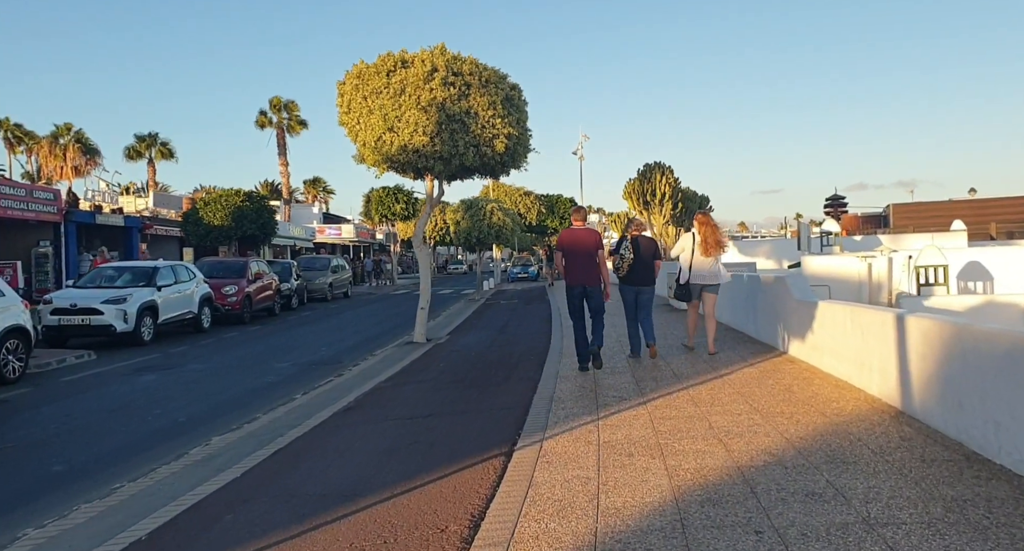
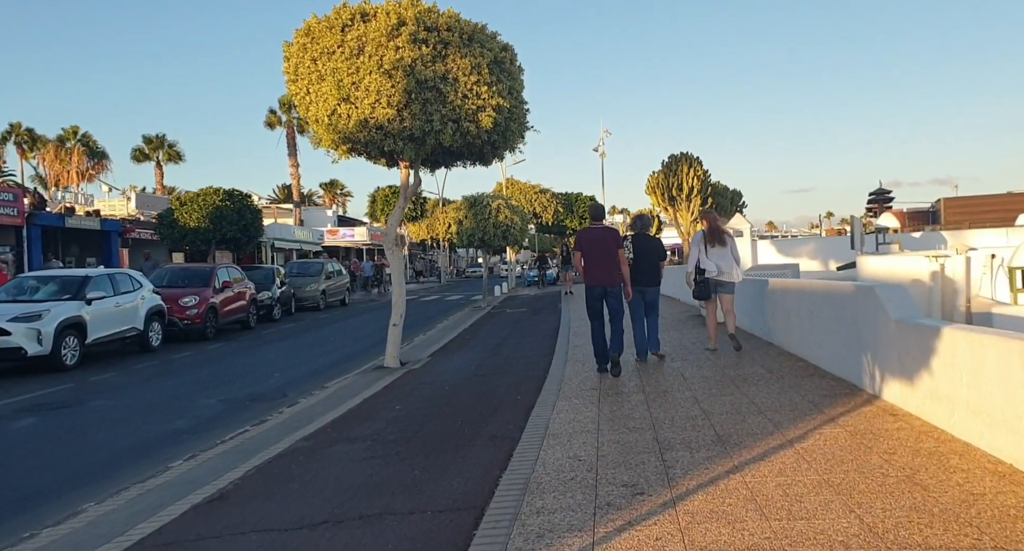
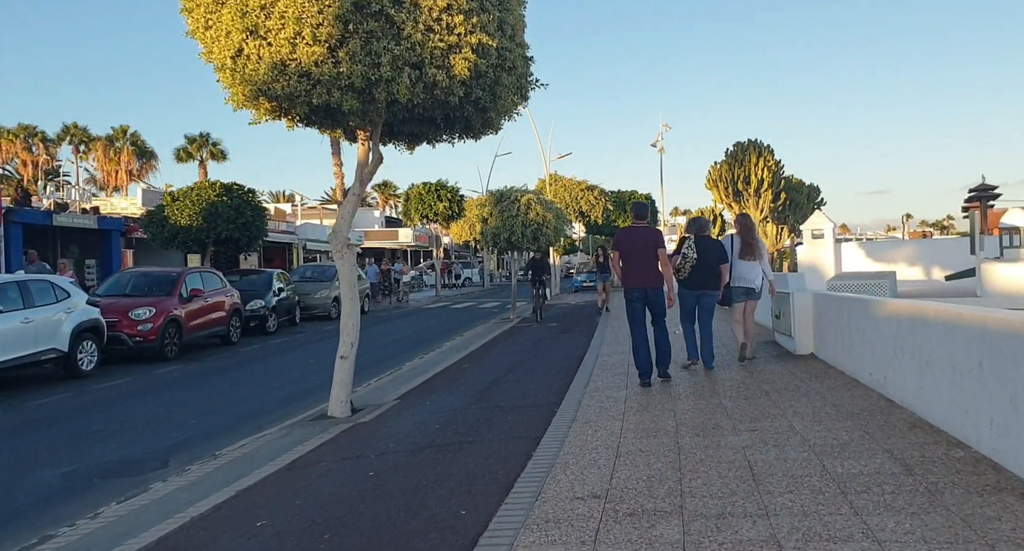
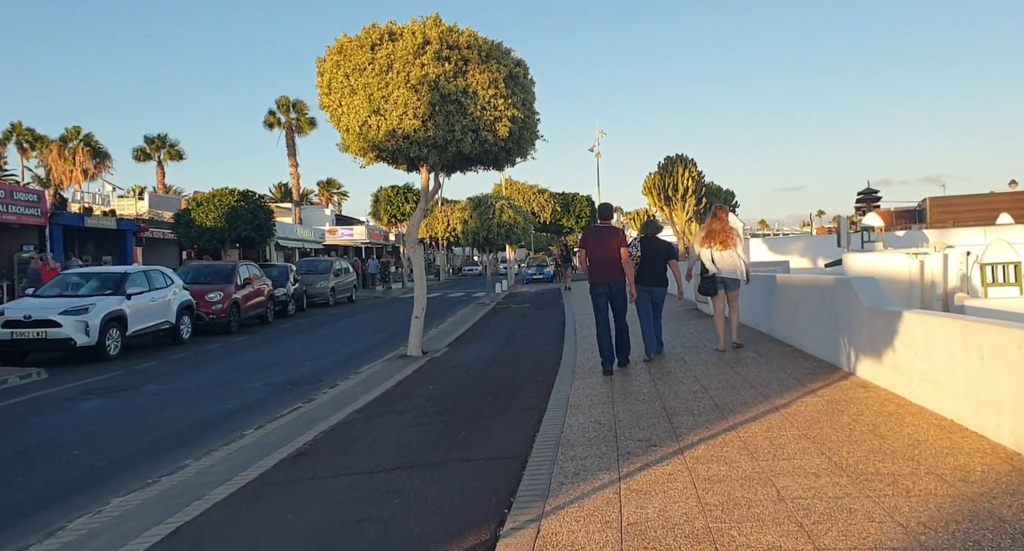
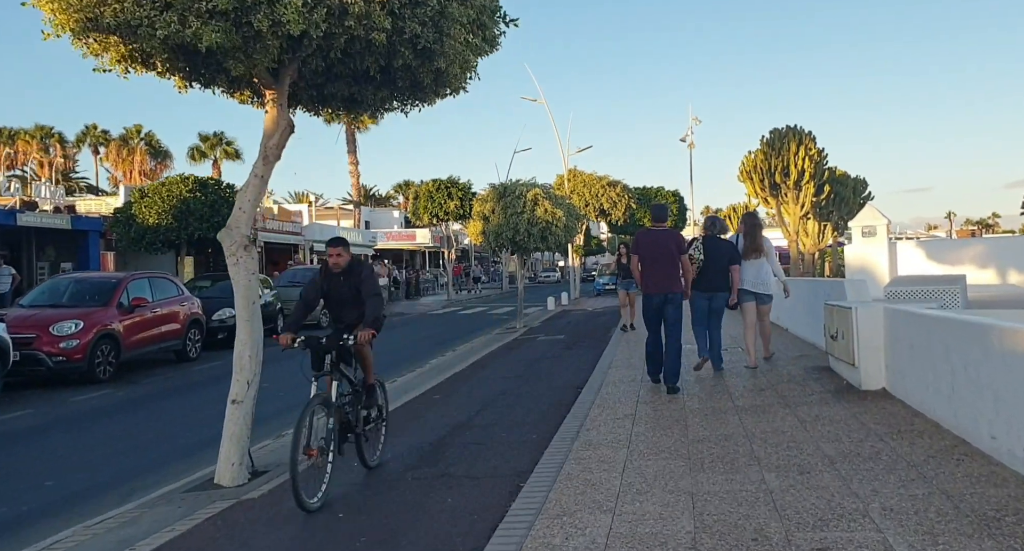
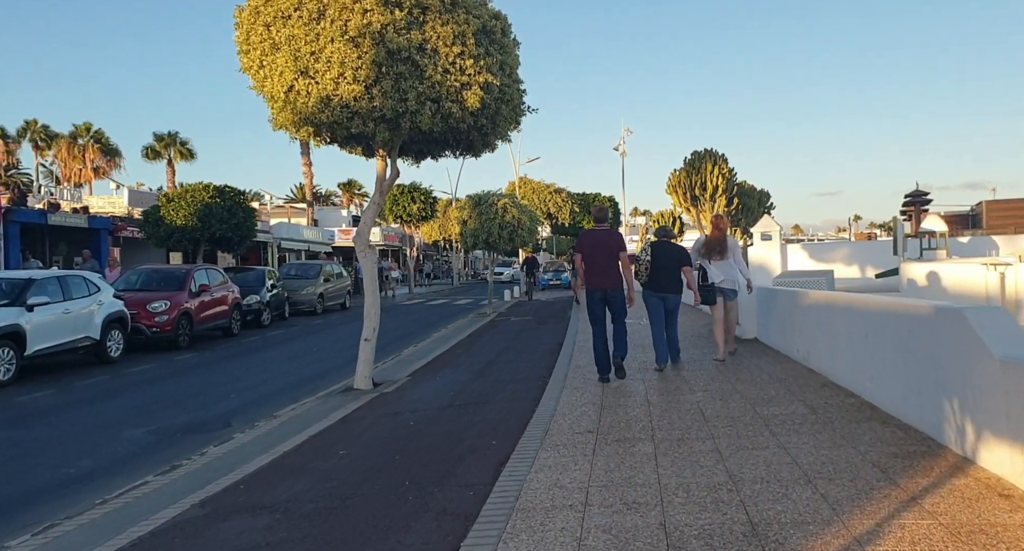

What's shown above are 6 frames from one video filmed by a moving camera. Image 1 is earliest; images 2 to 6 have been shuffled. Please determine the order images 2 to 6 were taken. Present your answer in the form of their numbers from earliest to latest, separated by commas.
4, 2, 6, 3, 5
